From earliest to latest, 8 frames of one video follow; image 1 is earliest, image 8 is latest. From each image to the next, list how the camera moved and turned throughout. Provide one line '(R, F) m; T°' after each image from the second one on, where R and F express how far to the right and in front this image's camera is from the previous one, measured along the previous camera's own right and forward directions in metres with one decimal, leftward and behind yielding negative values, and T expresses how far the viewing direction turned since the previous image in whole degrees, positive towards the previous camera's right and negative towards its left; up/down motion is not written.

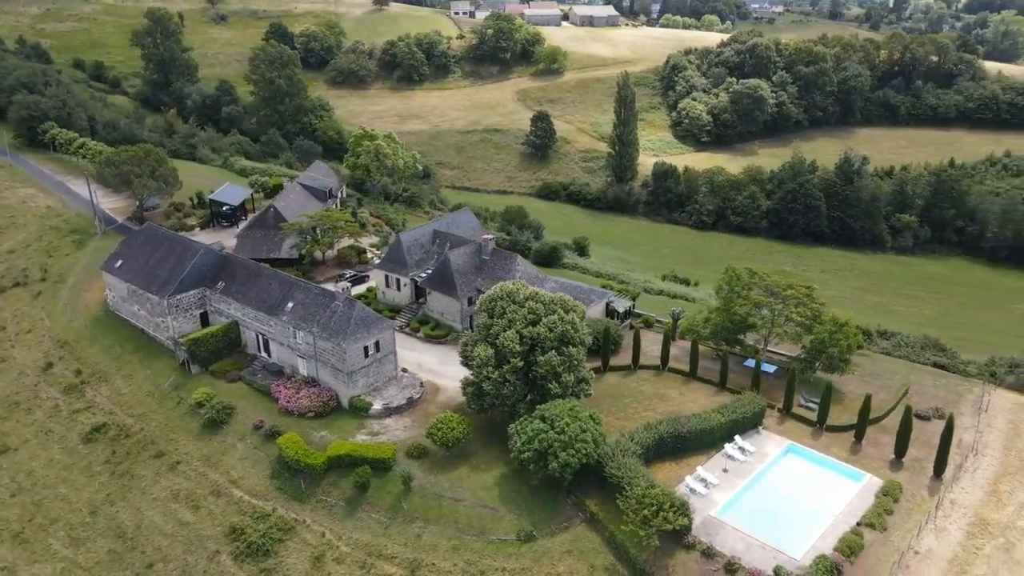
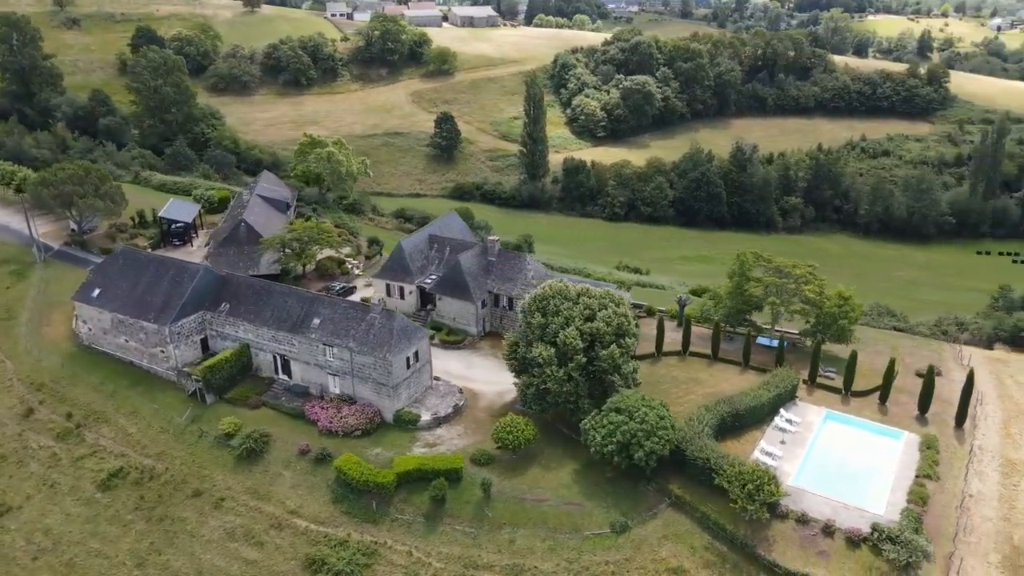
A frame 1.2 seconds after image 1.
(-10.0, +0.8) m; +10°
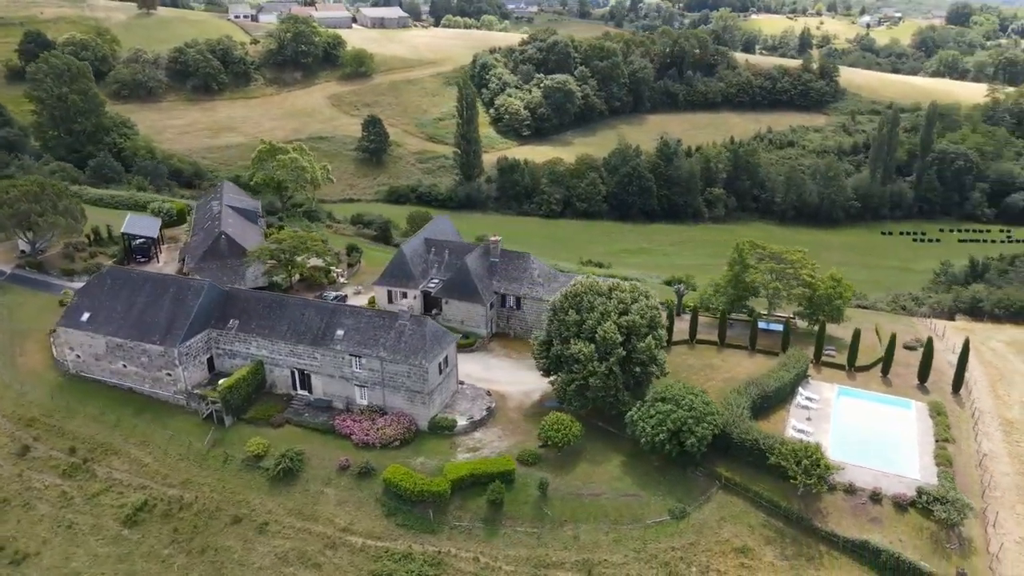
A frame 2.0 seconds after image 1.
(-7.2, +0.4) m; +7°
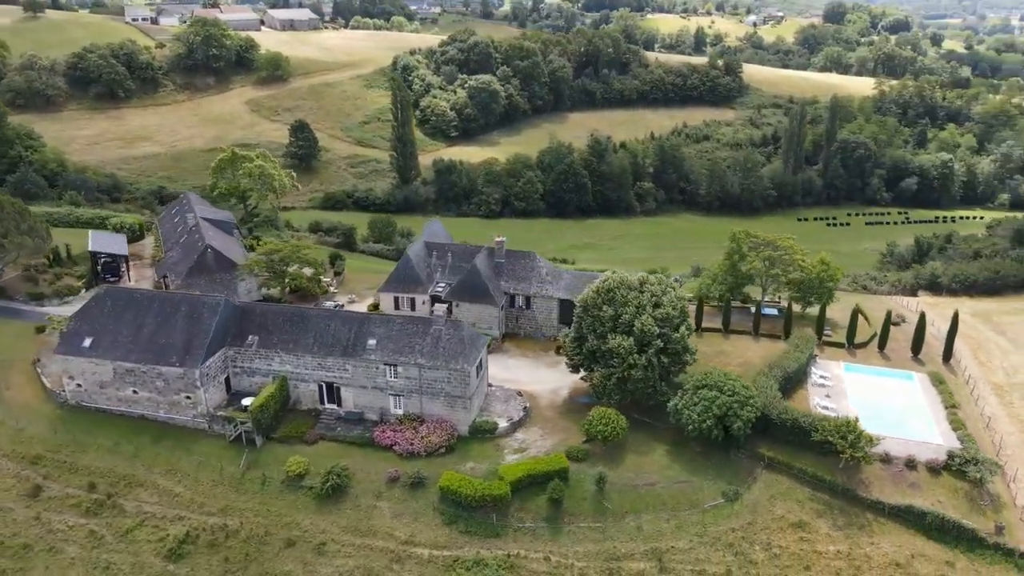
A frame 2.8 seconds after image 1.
(-7.2, +0.4) m; +7°
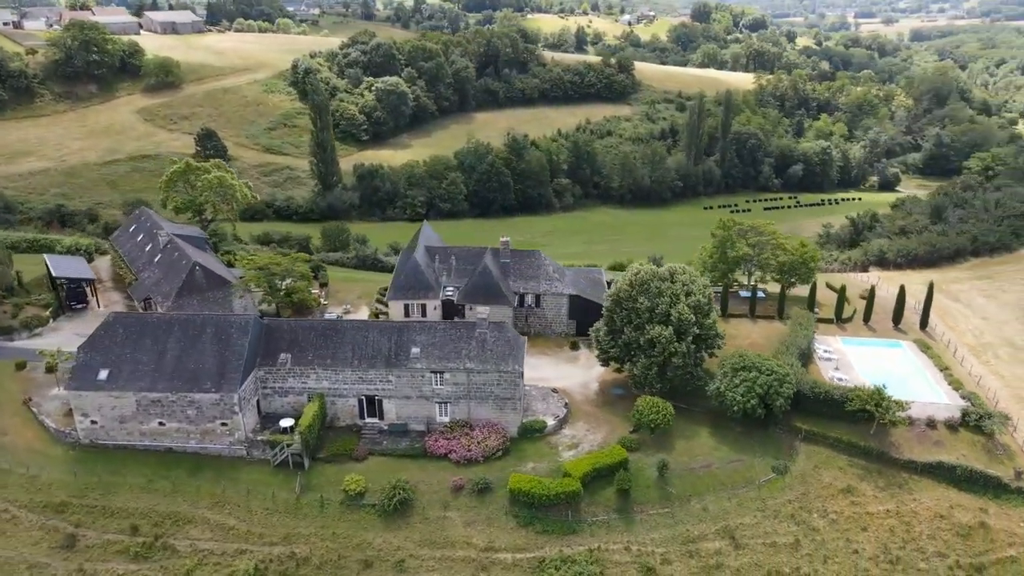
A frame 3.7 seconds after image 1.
(-8.6, +0.6) m; +9°
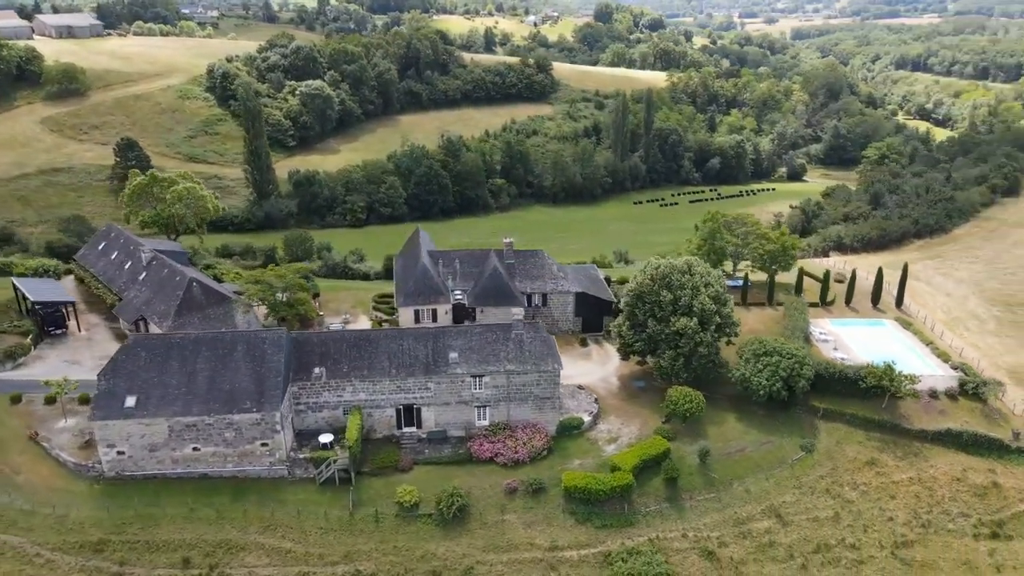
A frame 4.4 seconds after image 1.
(-6.8, +0.3) m; +7°
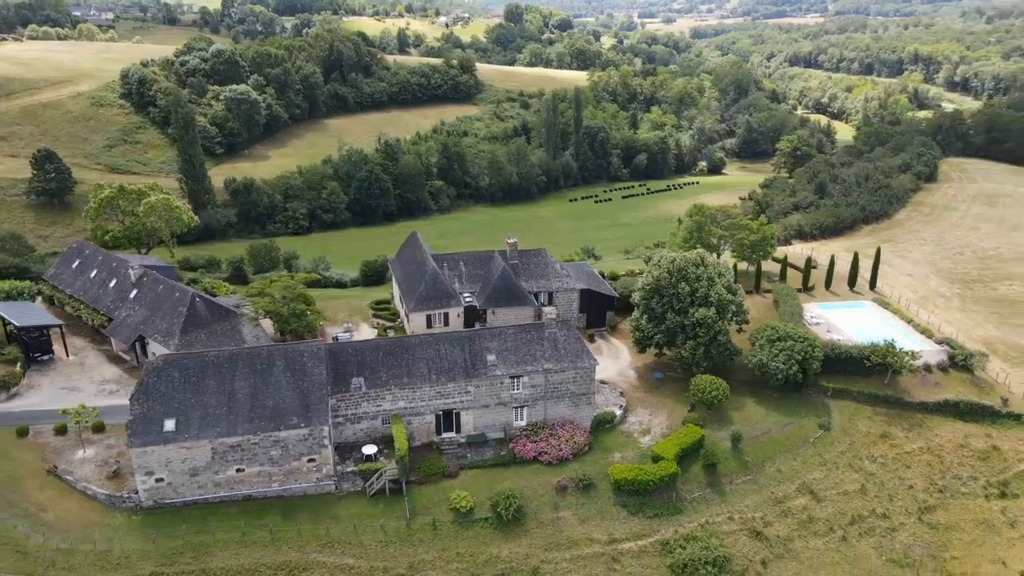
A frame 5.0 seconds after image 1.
(-6.4, +0.3) m; +6°
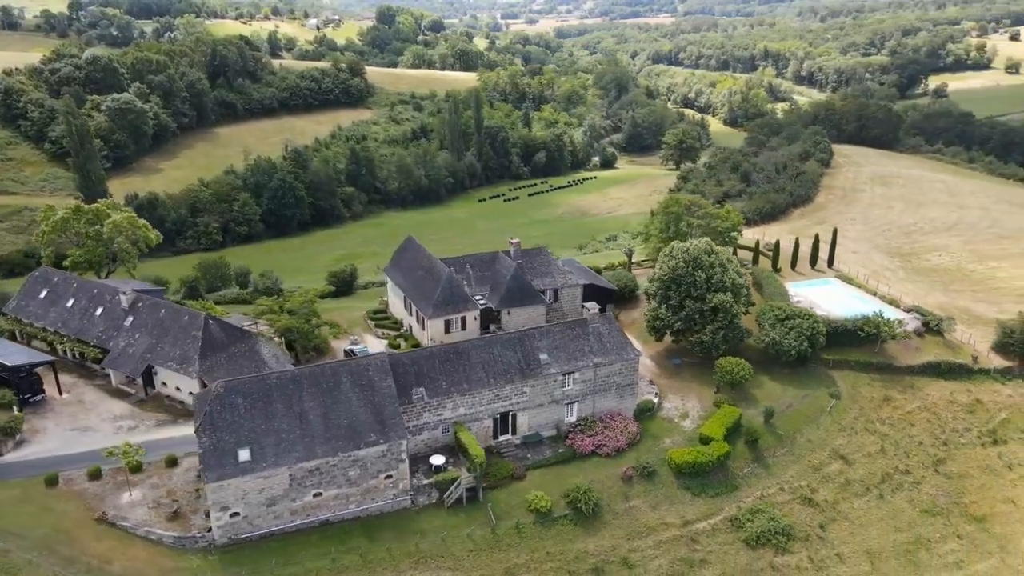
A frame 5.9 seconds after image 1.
(-9.0, +0.6) m; +9°
